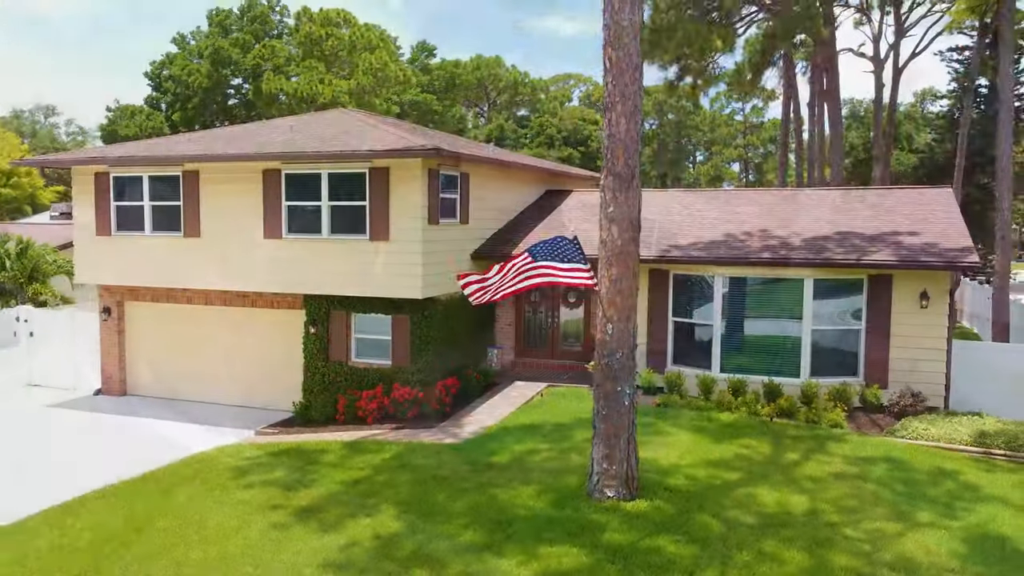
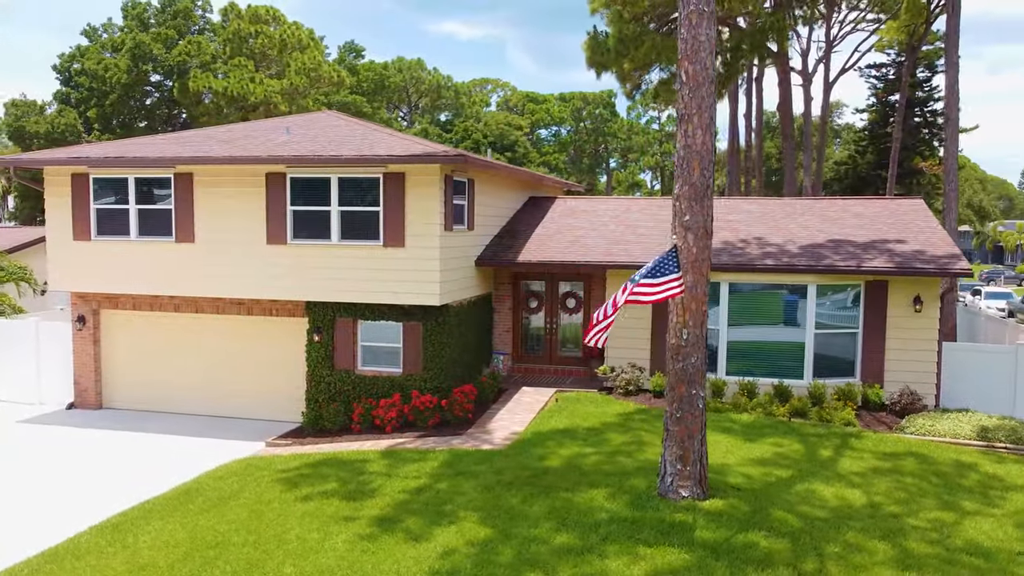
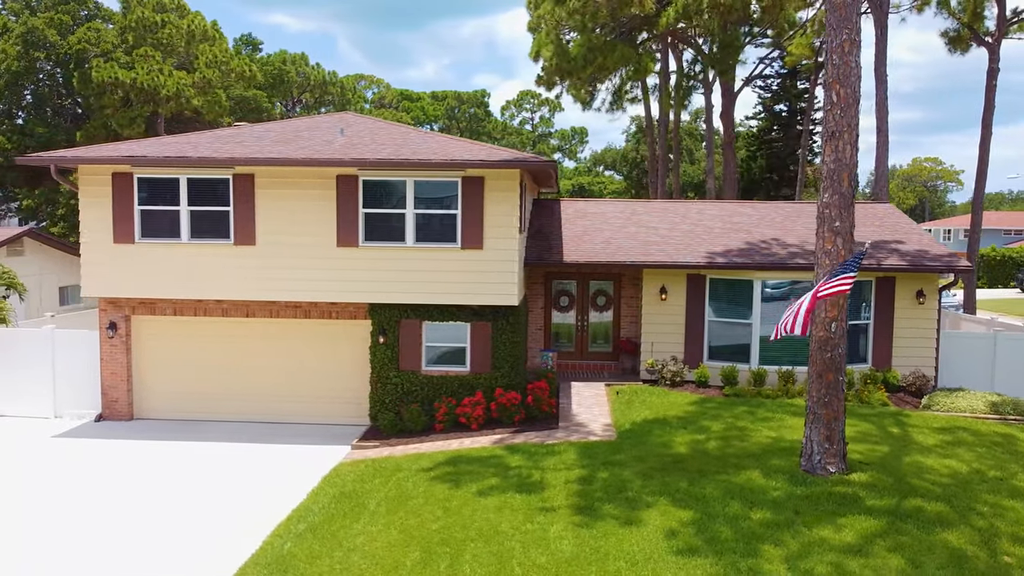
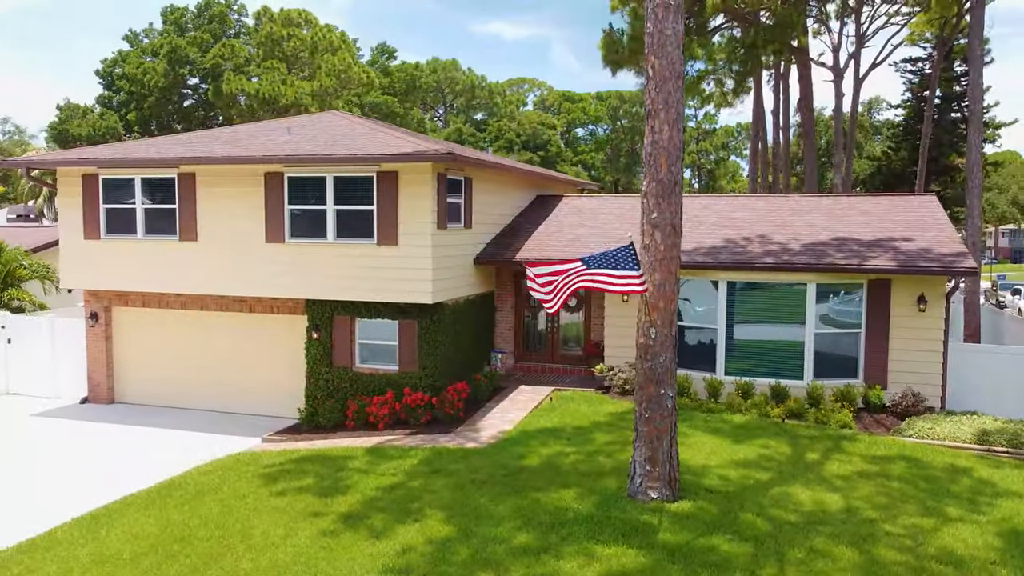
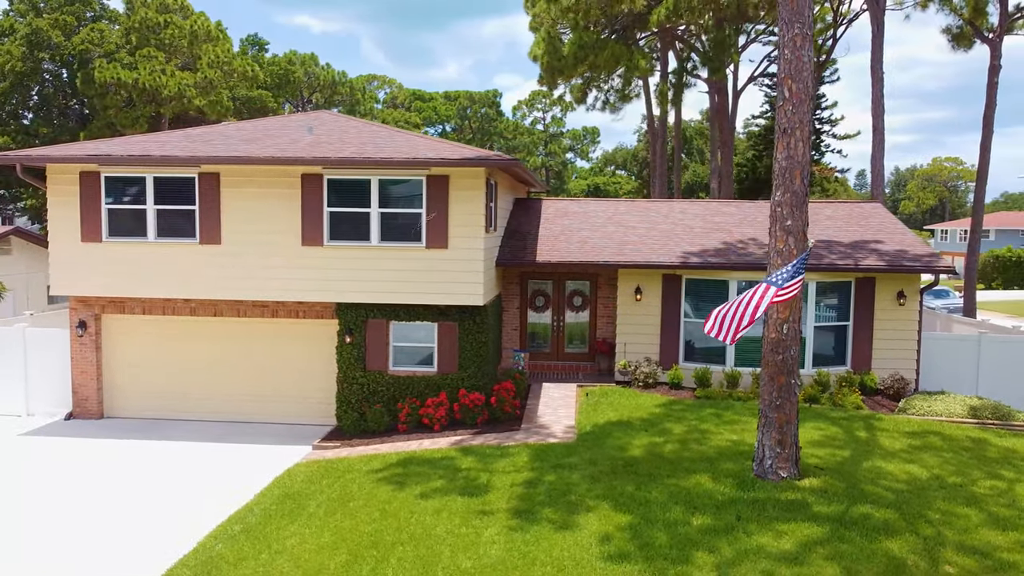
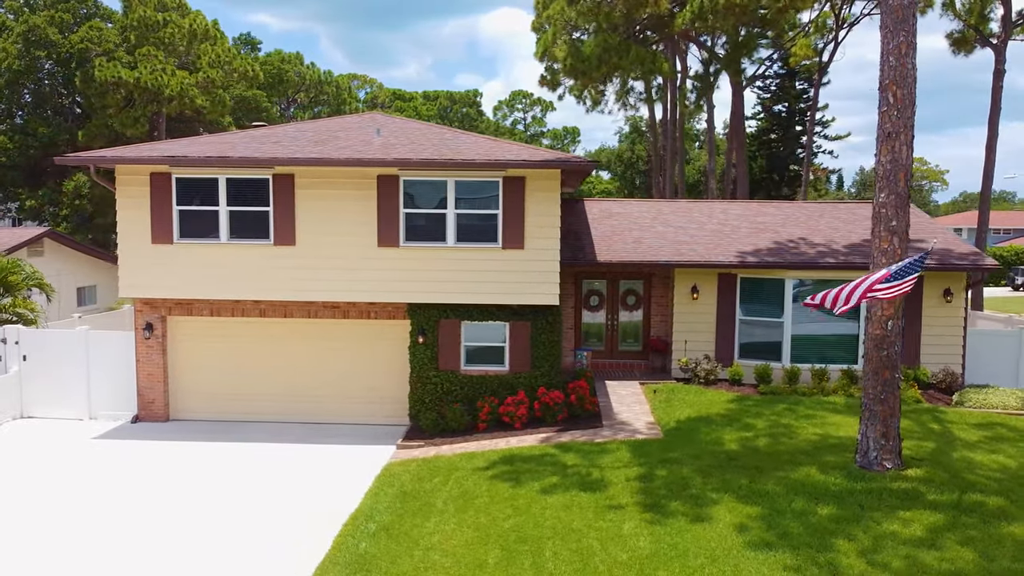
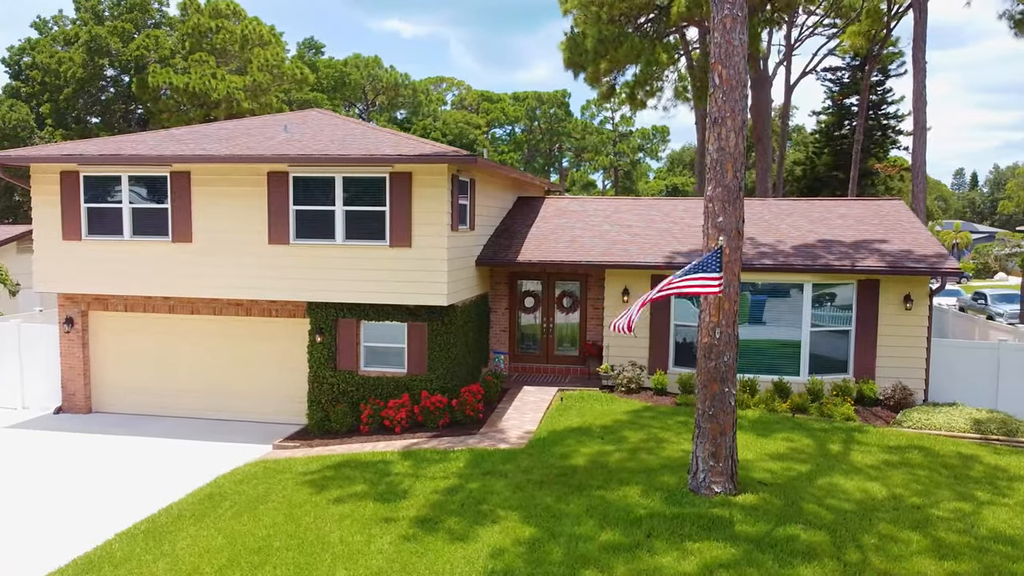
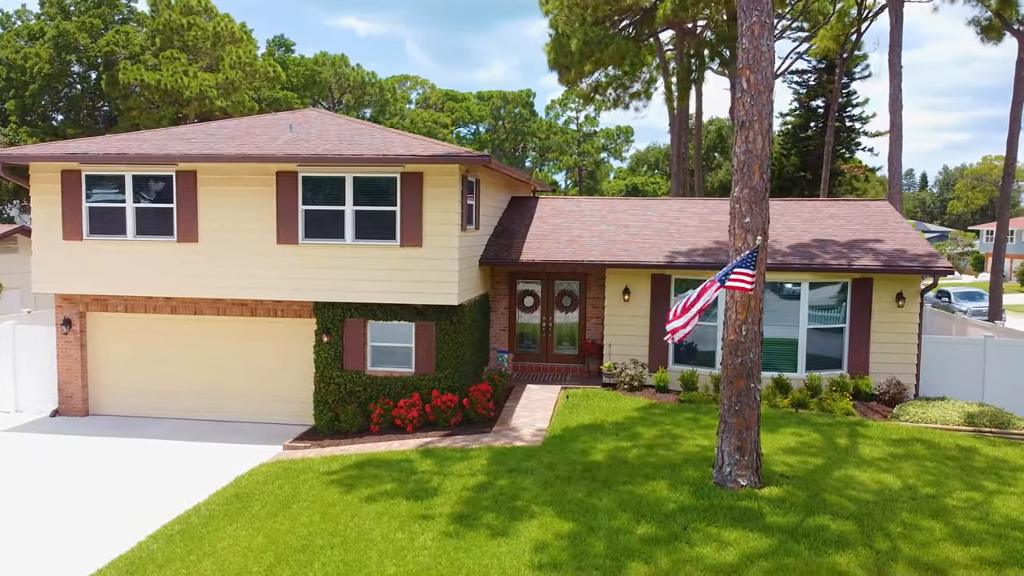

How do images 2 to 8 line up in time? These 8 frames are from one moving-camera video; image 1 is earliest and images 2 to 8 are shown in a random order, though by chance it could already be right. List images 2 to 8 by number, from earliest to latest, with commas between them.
4, 2, 7, 8, 5, 3, 6
